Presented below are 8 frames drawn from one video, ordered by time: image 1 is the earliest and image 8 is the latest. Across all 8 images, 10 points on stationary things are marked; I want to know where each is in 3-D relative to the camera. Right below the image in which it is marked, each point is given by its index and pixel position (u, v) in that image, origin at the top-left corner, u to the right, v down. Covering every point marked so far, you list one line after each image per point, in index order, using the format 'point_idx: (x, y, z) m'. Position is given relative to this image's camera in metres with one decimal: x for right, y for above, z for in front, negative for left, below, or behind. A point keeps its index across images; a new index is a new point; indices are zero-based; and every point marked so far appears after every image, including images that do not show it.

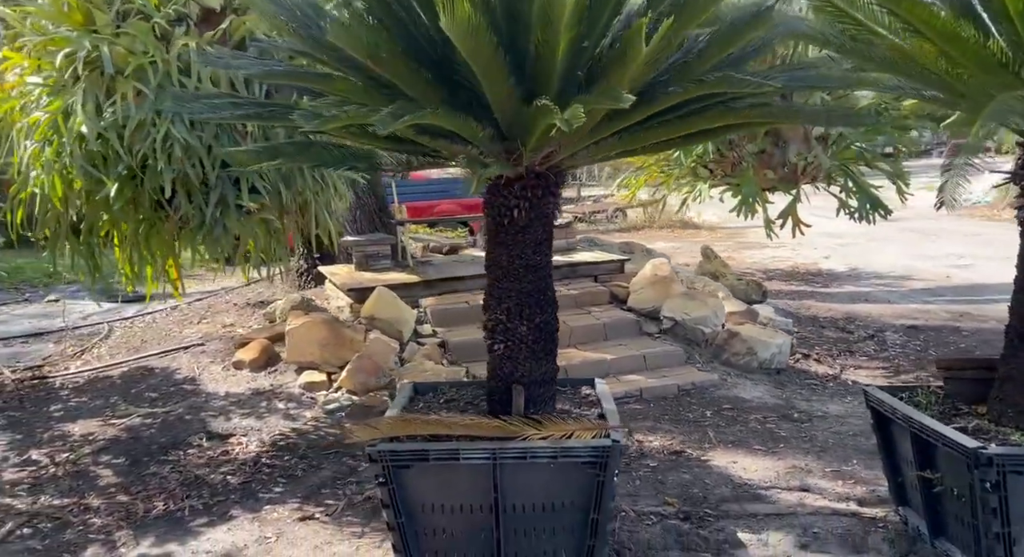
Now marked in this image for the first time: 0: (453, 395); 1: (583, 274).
0: (-0.3, -0.5, +3.6) m
1: (+0.5, 0.0, +6.9) m
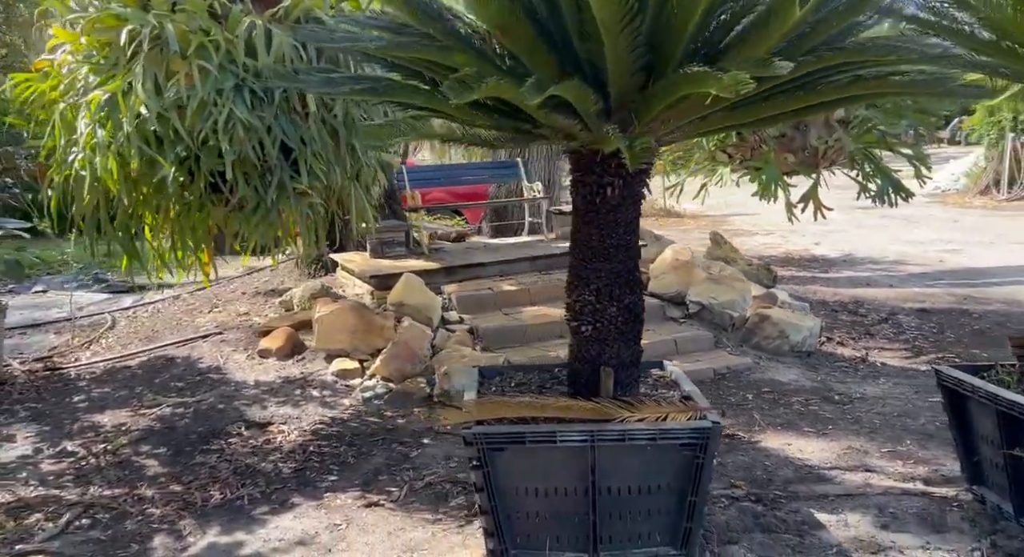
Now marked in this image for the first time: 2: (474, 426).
0: (0.0, -0.4, +3.6) m
1: (+0.7, +0.2, +6.9) m
2: (-0.1, -0.5, +2.9) m
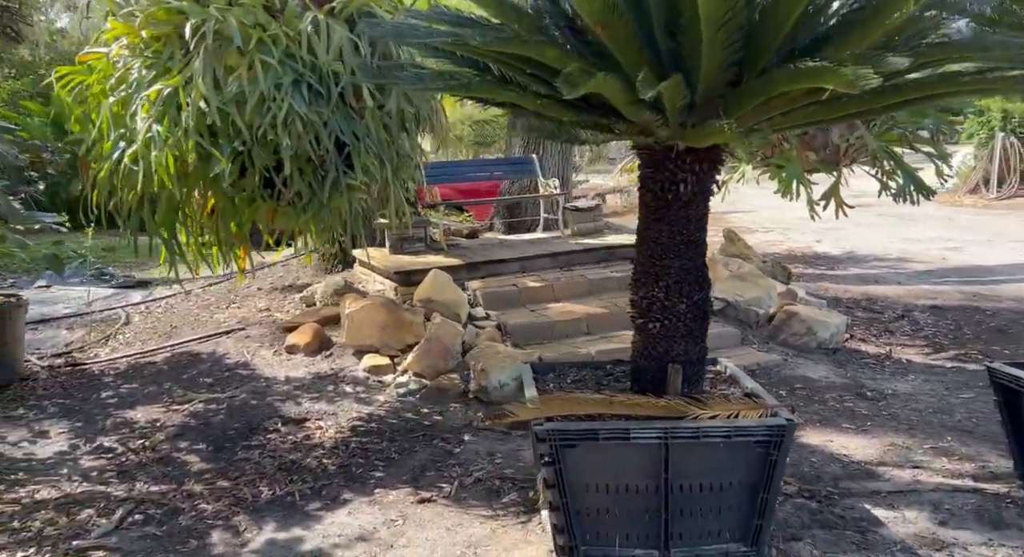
0: (+0.3, -0.4, +3.6) m
1: (+0.9, +0.2, +6.9) m
2: (+0.1, -0.5, +2.9) m
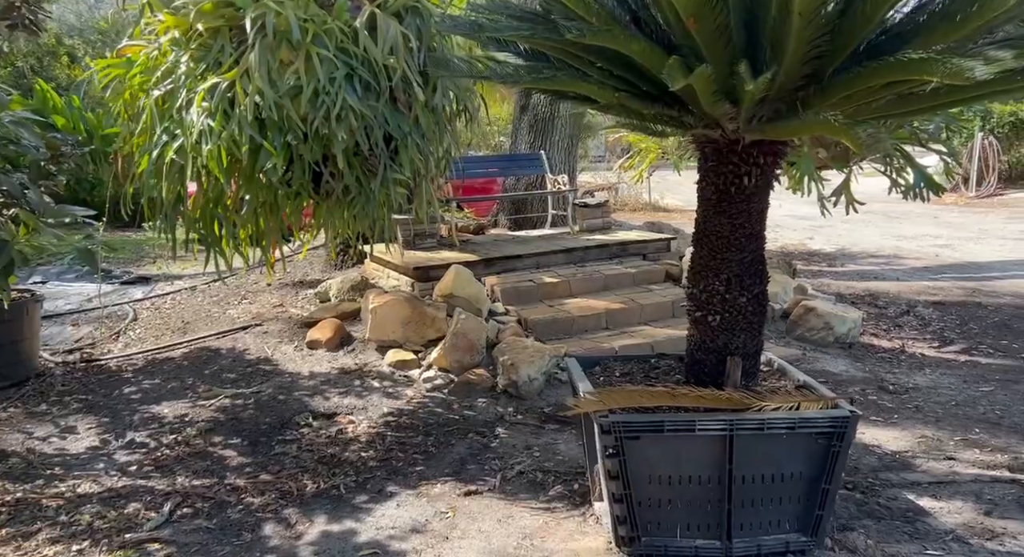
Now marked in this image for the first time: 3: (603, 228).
0: (+0.5, -0.4, +3.6) m
1: (+1.0, +0.2, +7.0) m
2: (+0.3, -0.5, +2.9) m
3: (+0.8, +0.5, +7.7) m
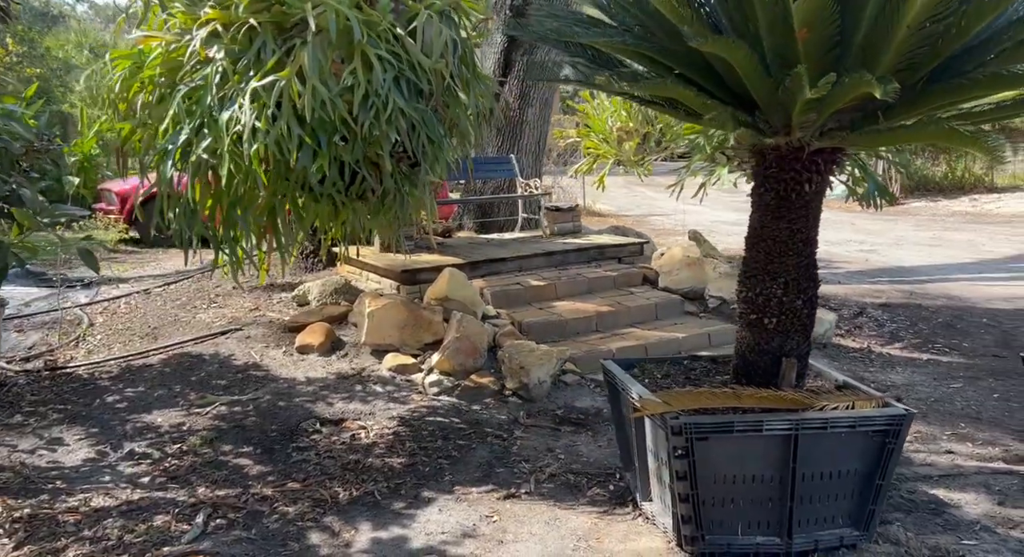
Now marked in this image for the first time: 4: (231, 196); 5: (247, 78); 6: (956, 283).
0: (+0.6, -0.4, +3.7) m
1: (+0.8, +0.2, +7.1) m
2: (+0.6, -0.5, +3.0) m
3: (+0.6, +0.4, +7.8) m
4: (-1.2, +0.4, +3.6) m
5: (-1.0, +0.8, +3.3) m
6: (+5.3, -0.1, +10.1) m
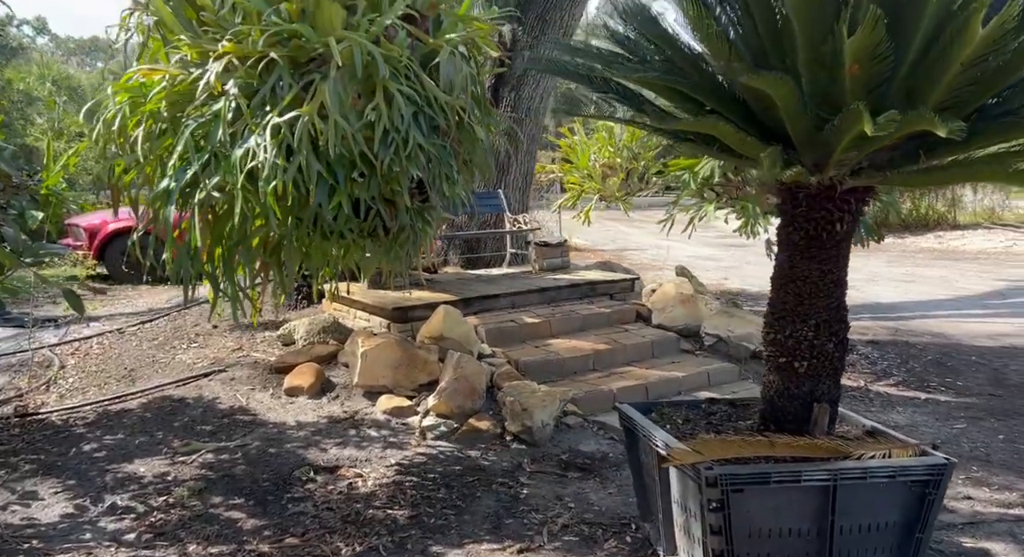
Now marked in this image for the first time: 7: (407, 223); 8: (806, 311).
0: (+0.7, -0.6, +3.6) m
1: (+0.7, -0.1, +7.0) m
2: (+0.7, -0.6, +2.9) m
3: (+0.5, +0.1, +7.7) m
4: (-1.1, +0.2, +3.4) m
5: (-0.9, +0.6, +3.1) m
6: (+5.1, -0.5, +10.1) m
7: (-0.4, +0.2, +3.4) m
8: (+1.1, -0.1, +3.1) m
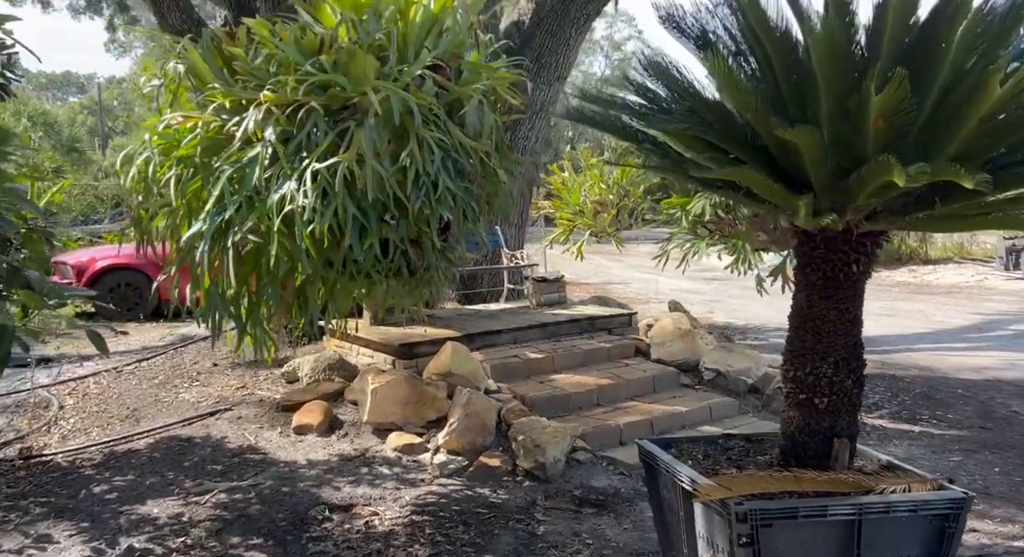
0: (+0.8, -0.8, +3.7) m
1: (+0.7, -0.4, +7.1) m
2: (+0.8, -0.8, +2.9) m
3: (+0.4, -0.2, +7.8) m
4: (-1.0, 0.0, +3.5) m
5: (-0.8, +0.5, +3.2) m
6: (+5.0, -0.9, +10.3) m
7: (-0.3, +0.1, +3.5) m
8: (+1.2, -0.3, +3.2) m
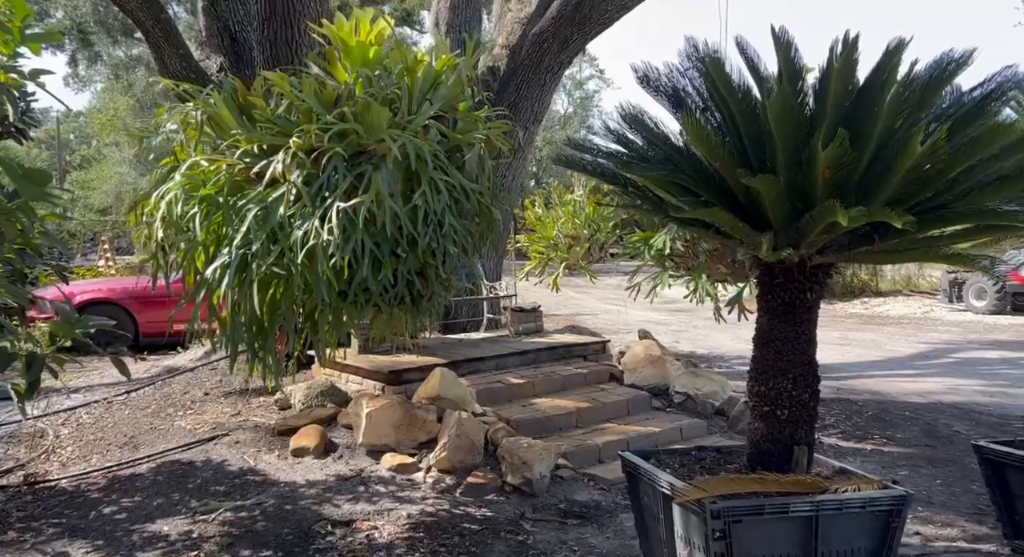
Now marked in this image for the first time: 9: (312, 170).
0: (+0.8, -0.9, +4.1) m
1: (+0.6, -0.7, +7.5) m
2: (+0.8, -0.9, +3.4) m
3: (+0.2, -0.5, +8.2) m
4: (-1.0, -0.1, +3.8) m
5: (-0.8, +0.3, +3.6) m
6: (+4.7, -1.3, +10.9) m
7: (-0.4, -0.1, +3.9) m
8: (+1.2, -0.4, +3.6) m
9: (-0.9, +0.5, +3.7) m
